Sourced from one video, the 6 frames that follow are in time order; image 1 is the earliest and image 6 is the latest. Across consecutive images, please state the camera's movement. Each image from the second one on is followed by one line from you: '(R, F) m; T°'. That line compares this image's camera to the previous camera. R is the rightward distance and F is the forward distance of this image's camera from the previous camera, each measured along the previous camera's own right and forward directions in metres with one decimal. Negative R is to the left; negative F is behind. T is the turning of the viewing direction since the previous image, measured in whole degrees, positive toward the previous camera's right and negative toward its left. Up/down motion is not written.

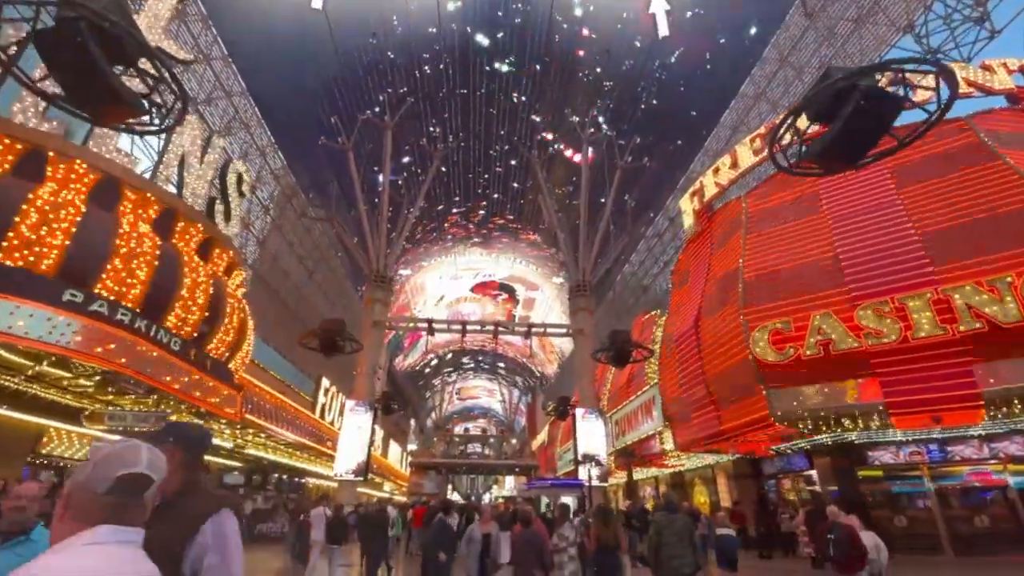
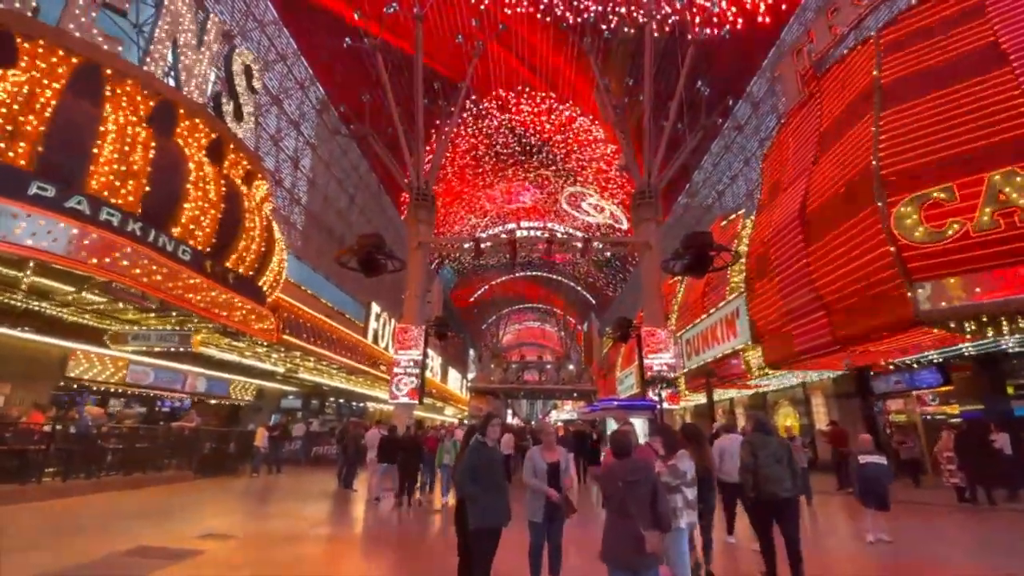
(-0.2, +2.3) m; -7°
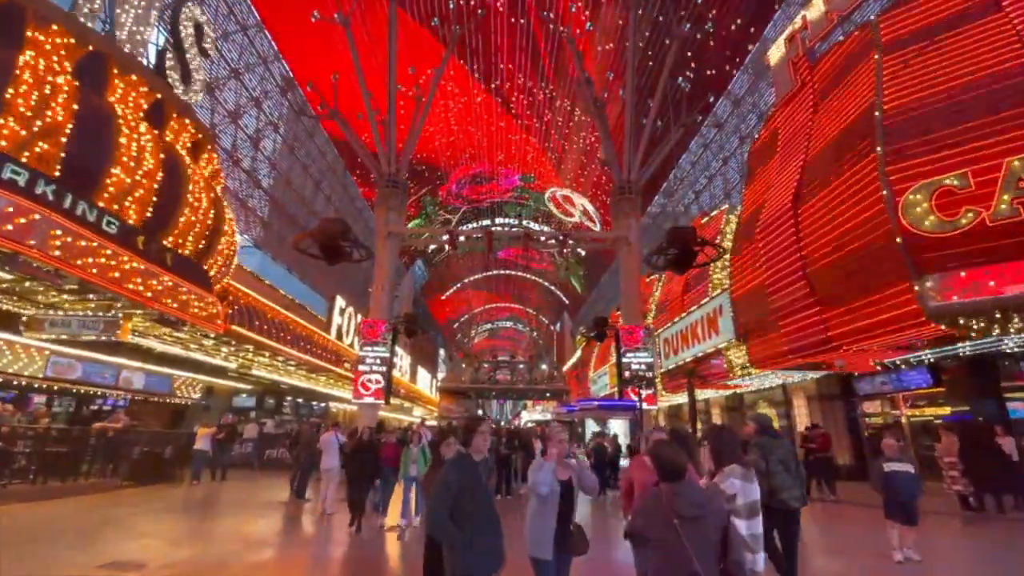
(-0.2, +1.1) m; +3°
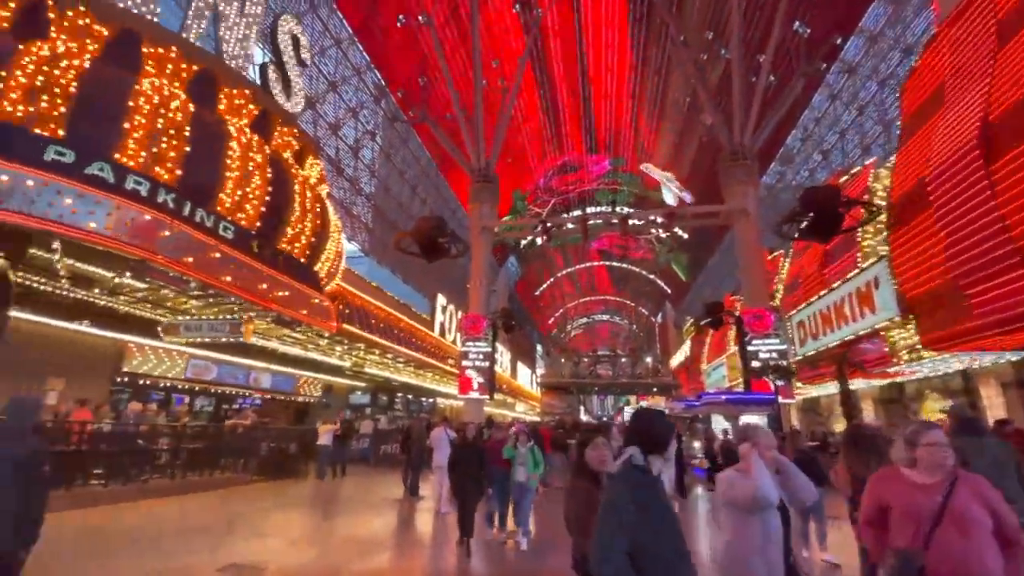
(-0.4, +0.9) m; -11°
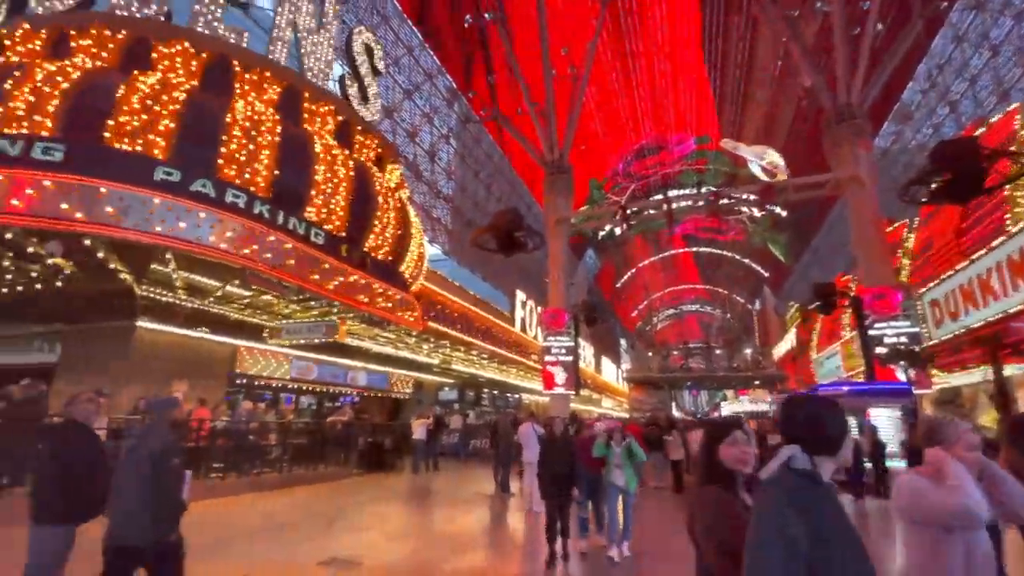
(-0.1, +0.4) m; -10°
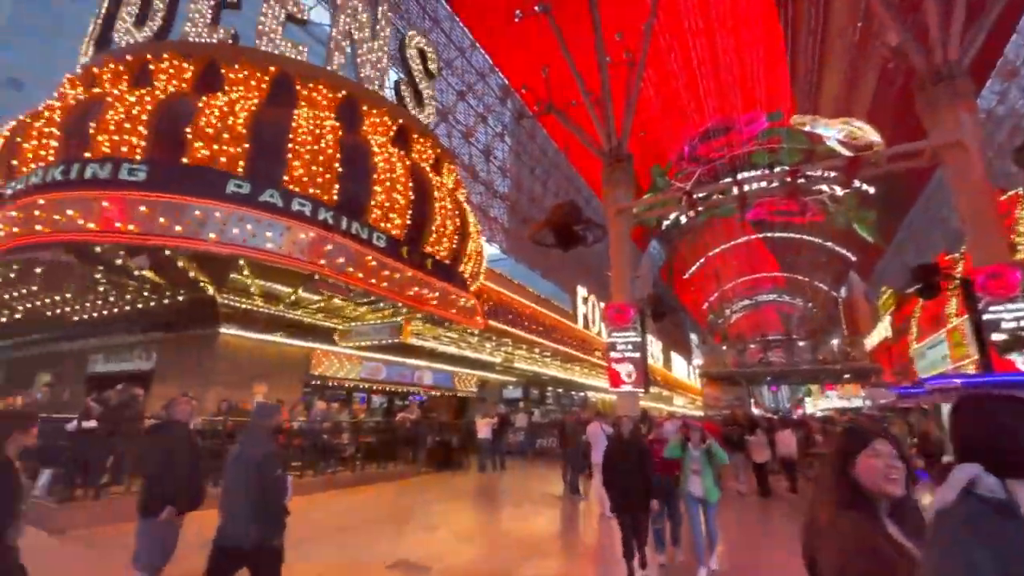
(0.0, +0.3) m; -7°
